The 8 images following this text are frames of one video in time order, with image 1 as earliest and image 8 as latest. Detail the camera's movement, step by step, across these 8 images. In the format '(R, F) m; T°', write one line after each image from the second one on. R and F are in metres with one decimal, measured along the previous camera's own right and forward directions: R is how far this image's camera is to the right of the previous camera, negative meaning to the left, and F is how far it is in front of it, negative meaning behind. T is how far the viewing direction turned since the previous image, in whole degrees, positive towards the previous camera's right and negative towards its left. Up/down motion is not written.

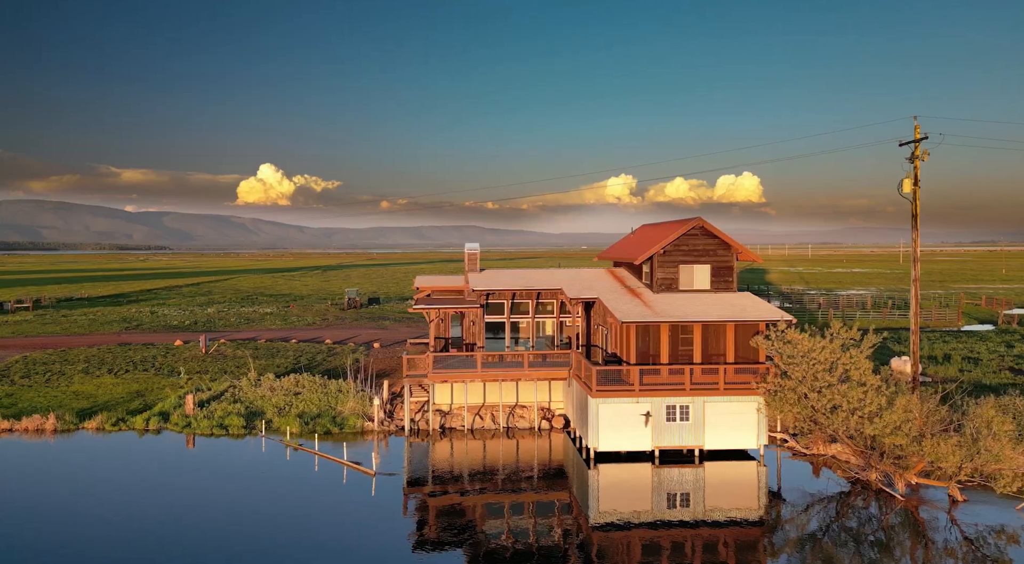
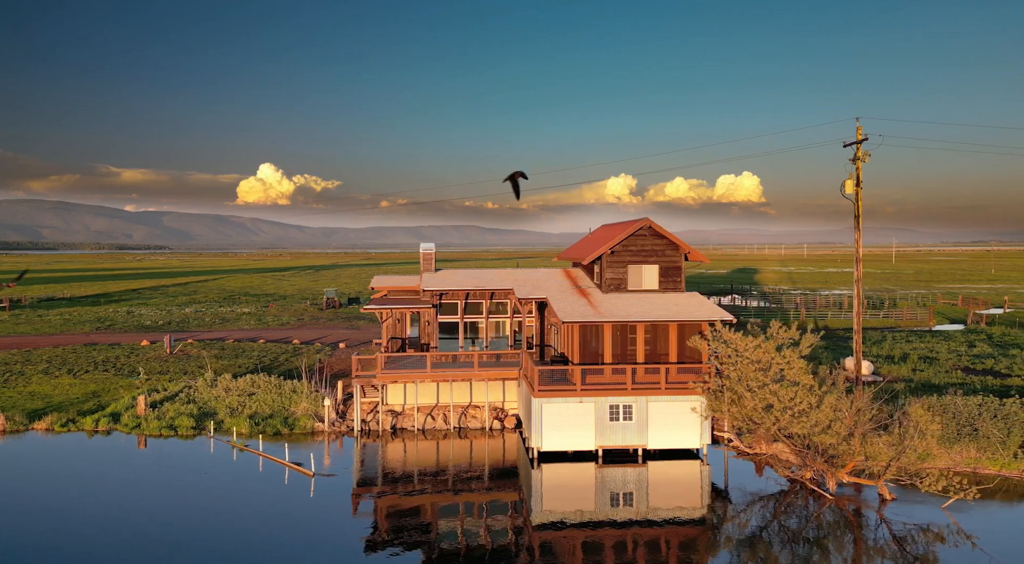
(+1.6, 0.0) m; +1°
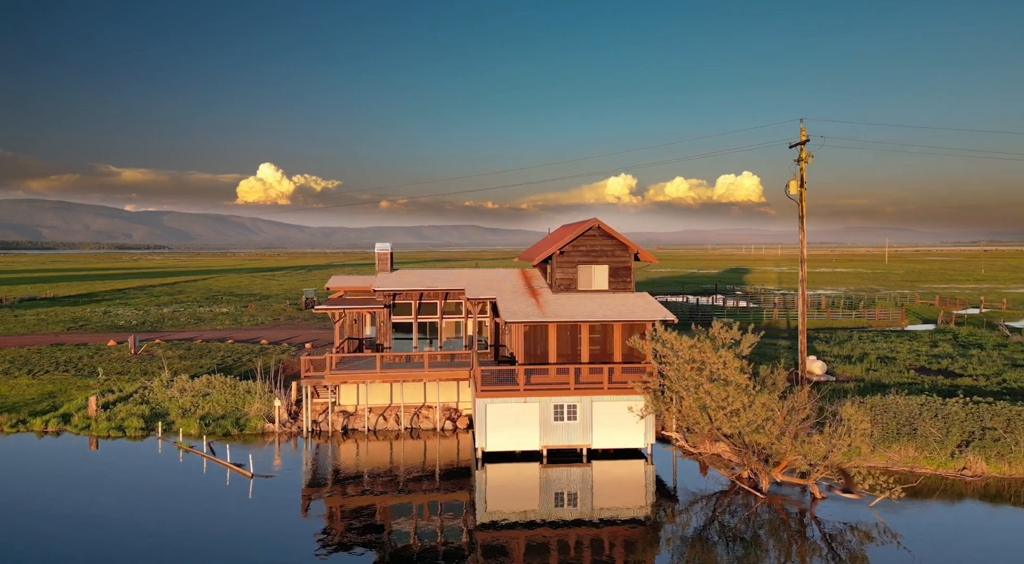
(+1.6, 0.0) m; +1°
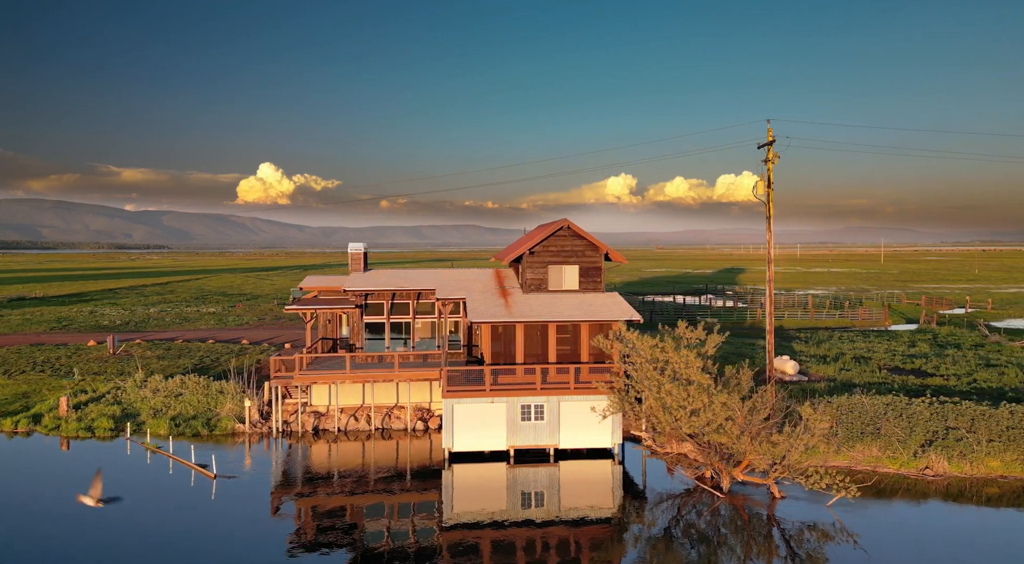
(+1.0, 0.0) m; 0°
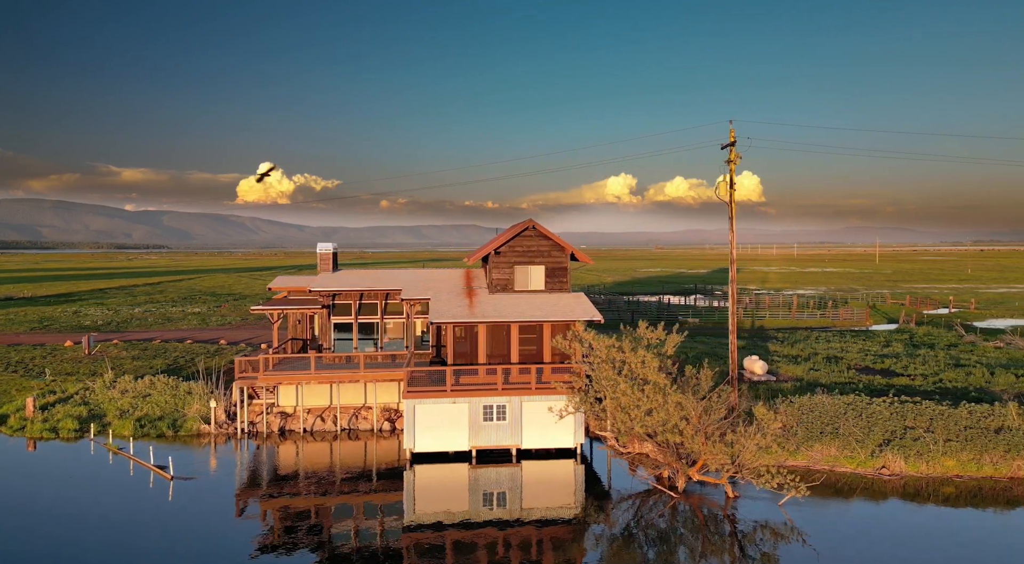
(+1.1, 0.0) m; +1°
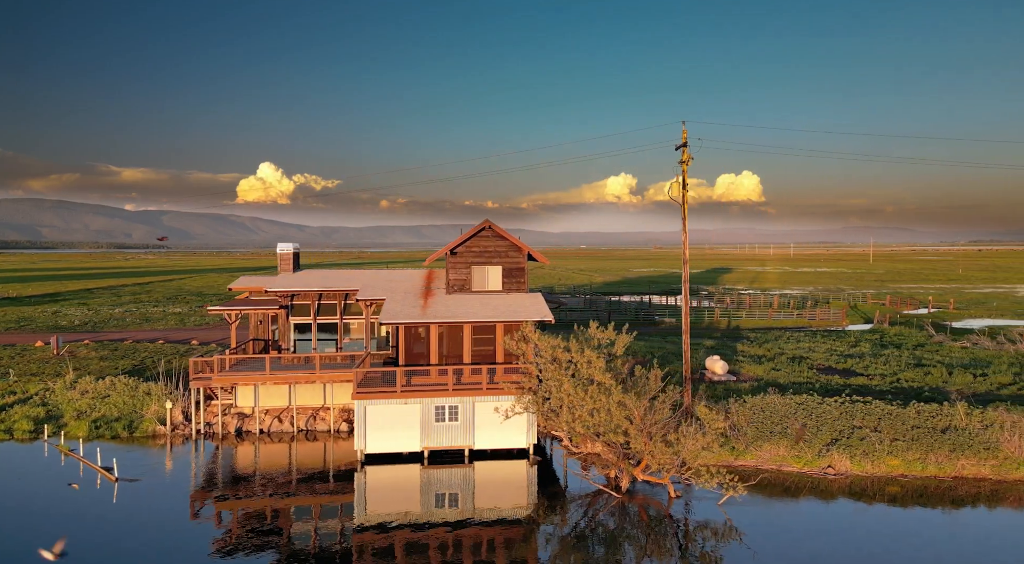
(+1.4, 0.0) m; +1°
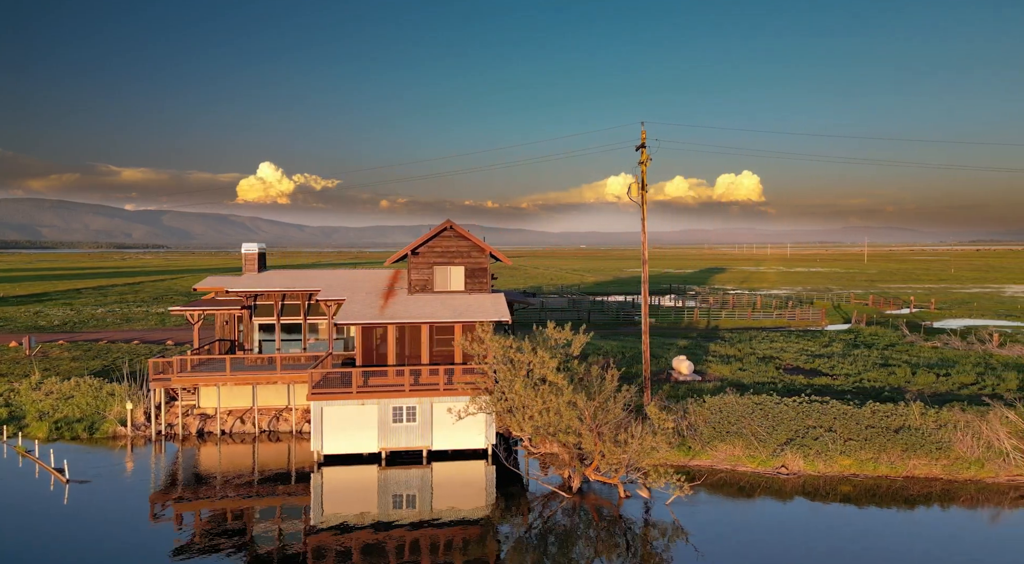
(+1.2, 0.0) m; +1°
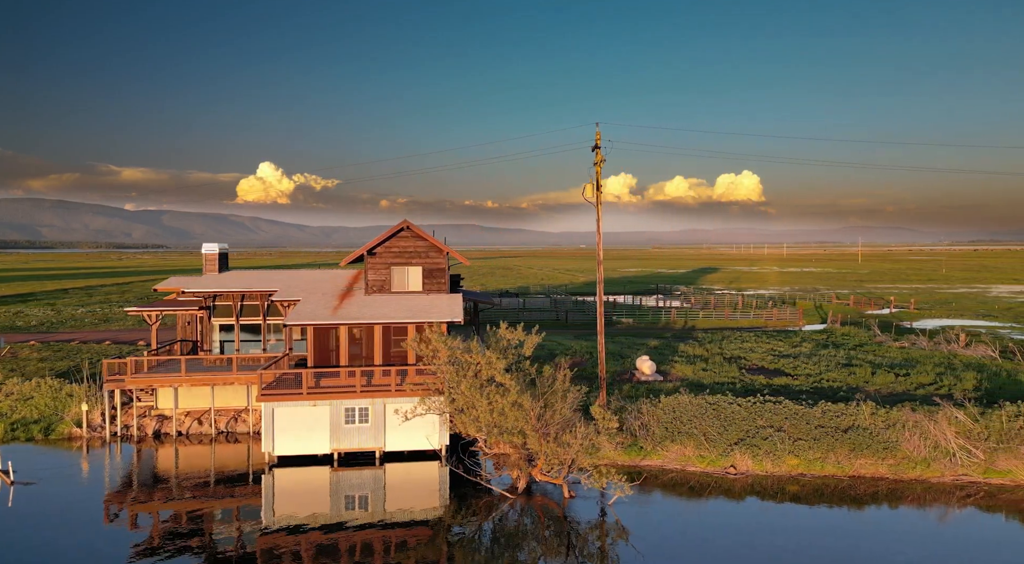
(+1.4, 0.0) m; +1°
